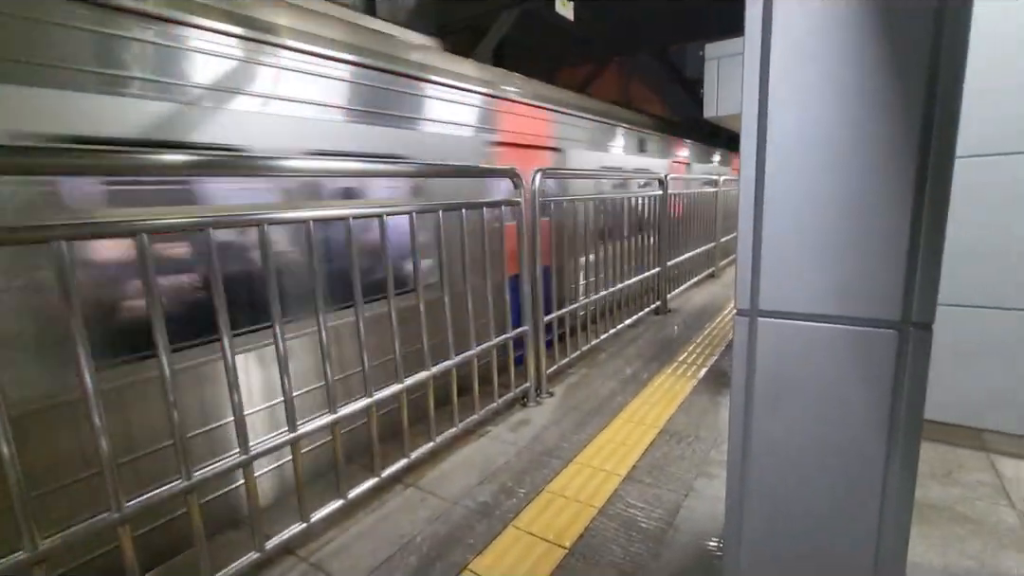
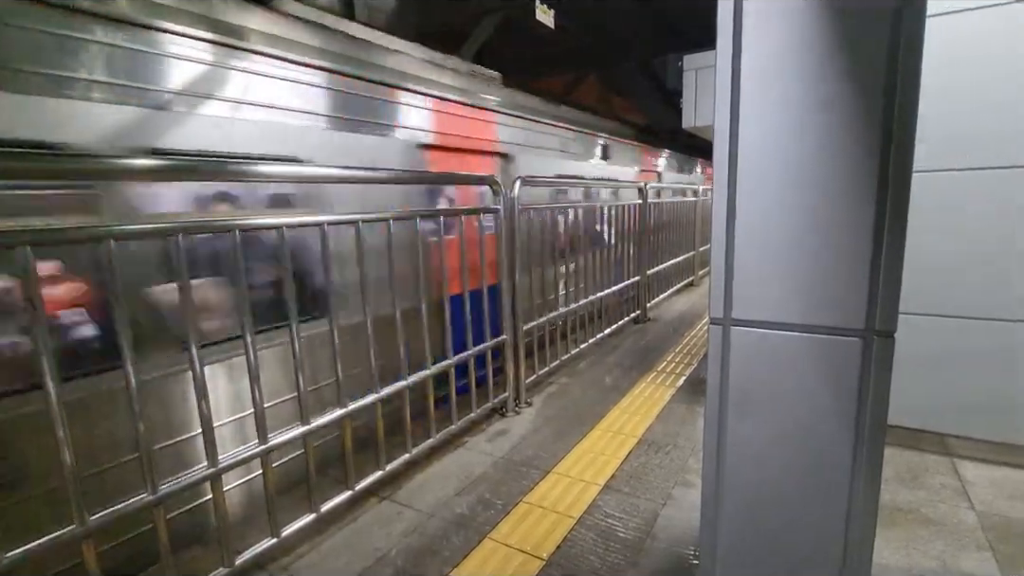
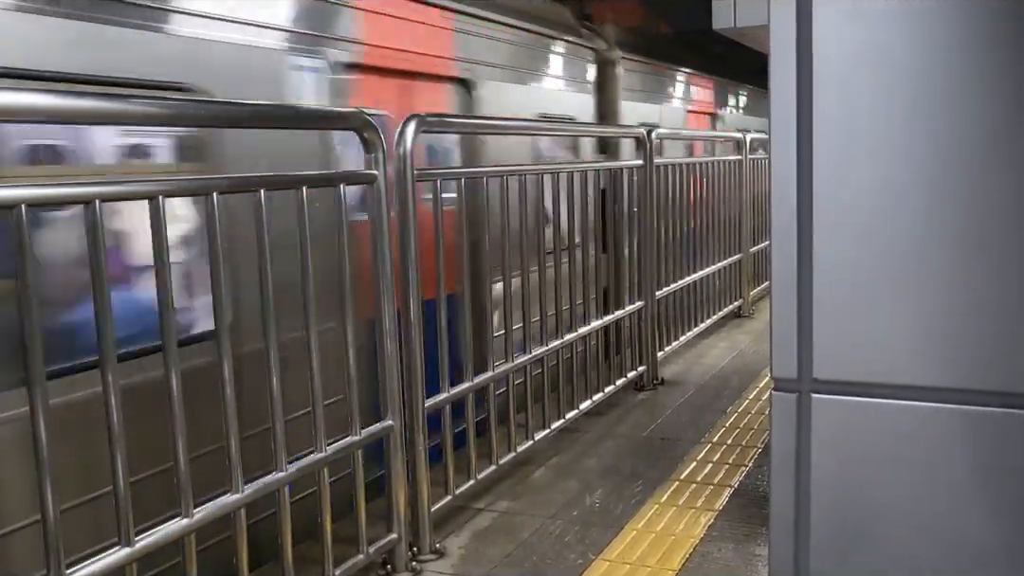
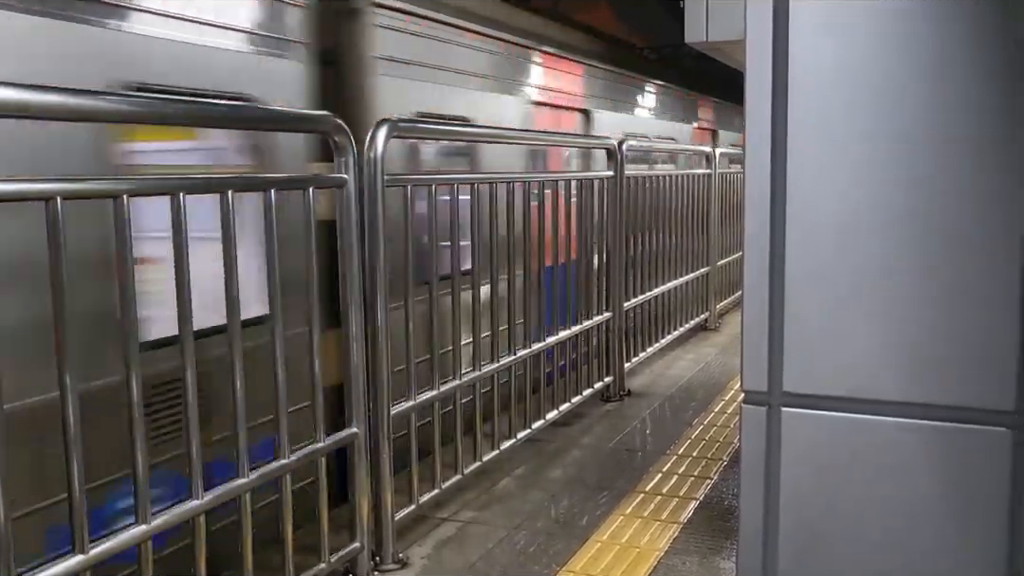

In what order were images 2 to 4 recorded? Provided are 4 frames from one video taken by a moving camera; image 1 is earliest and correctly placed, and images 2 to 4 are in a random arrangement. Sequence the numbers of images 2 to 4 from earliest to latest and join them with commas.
2, 3, 4
